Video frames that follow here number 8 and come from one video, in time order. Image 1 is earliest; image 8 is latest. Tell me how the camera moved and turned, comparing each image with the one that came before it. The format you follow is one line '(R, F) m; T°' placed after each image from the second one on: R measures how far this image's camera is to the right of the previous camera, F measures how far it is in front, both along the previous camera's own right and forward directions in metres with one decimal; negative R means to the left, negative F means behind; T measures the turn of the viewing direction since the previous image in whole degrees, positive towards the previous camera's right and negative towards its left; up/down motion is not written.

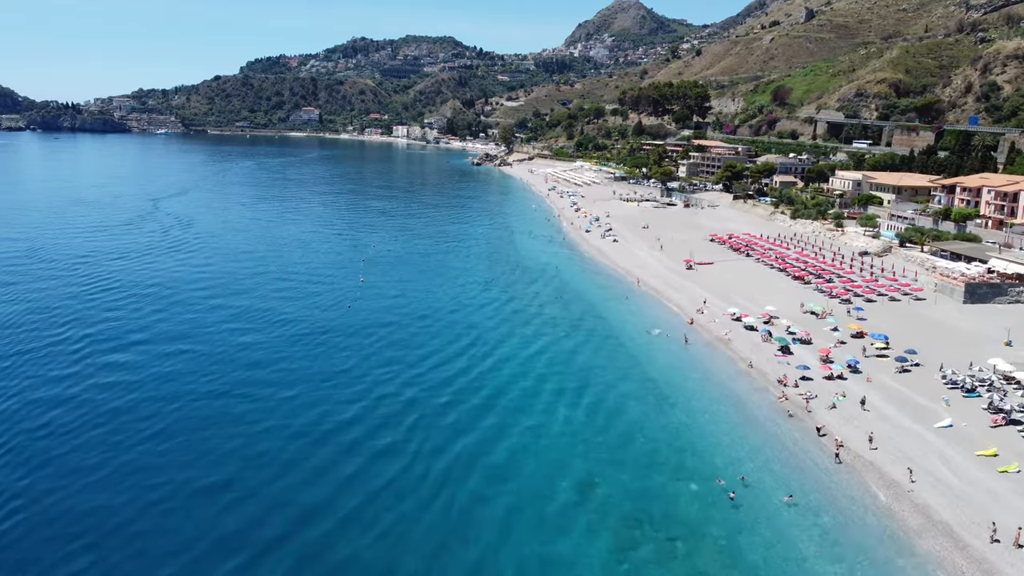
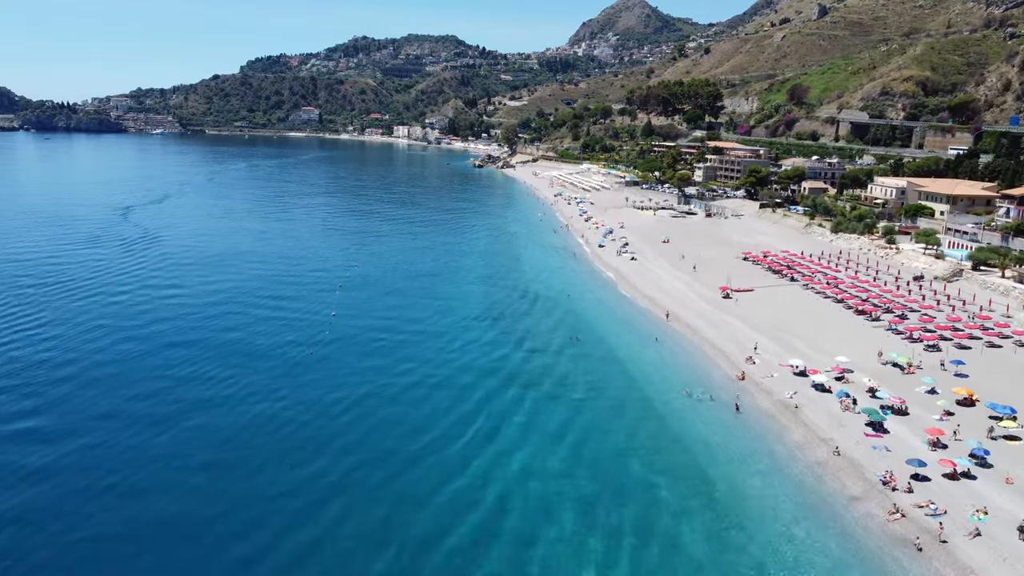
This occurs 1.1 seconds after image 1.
(0.0, +8.0) m; 0°
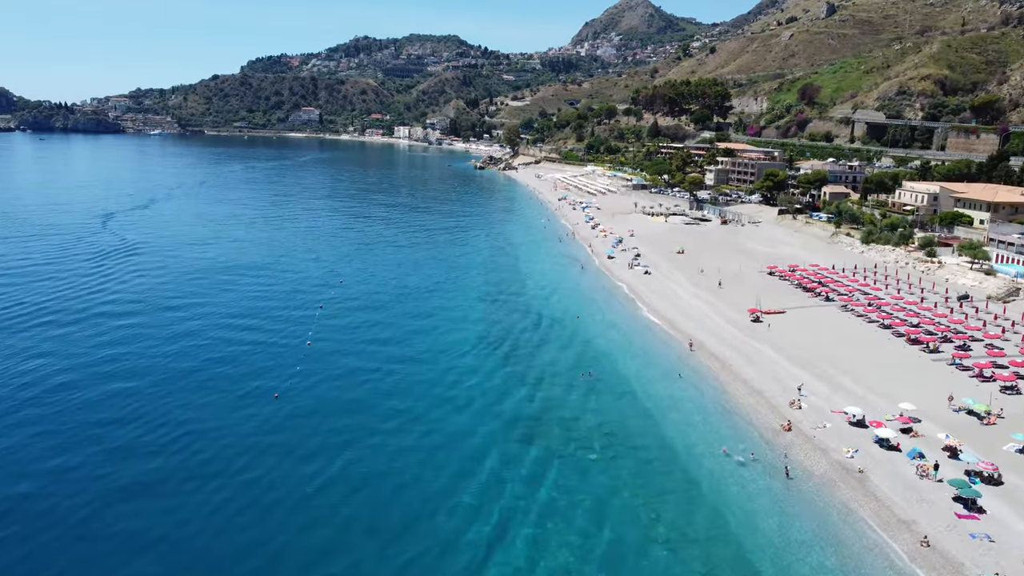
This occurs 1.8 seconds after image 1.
(0.0, +4.9) m; 0°
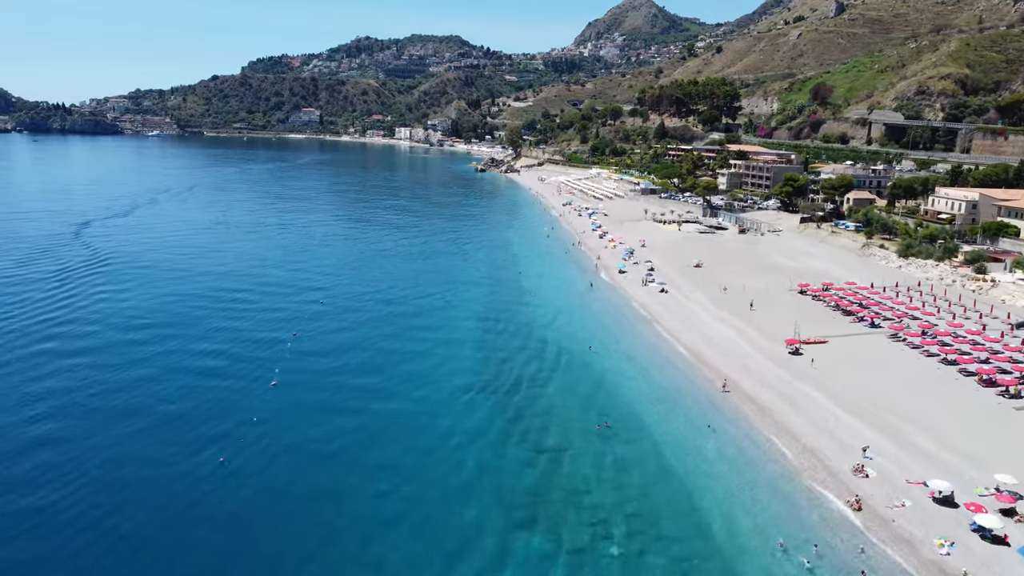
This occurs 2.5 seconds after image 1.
(+0.1, +5.1) m; 0°
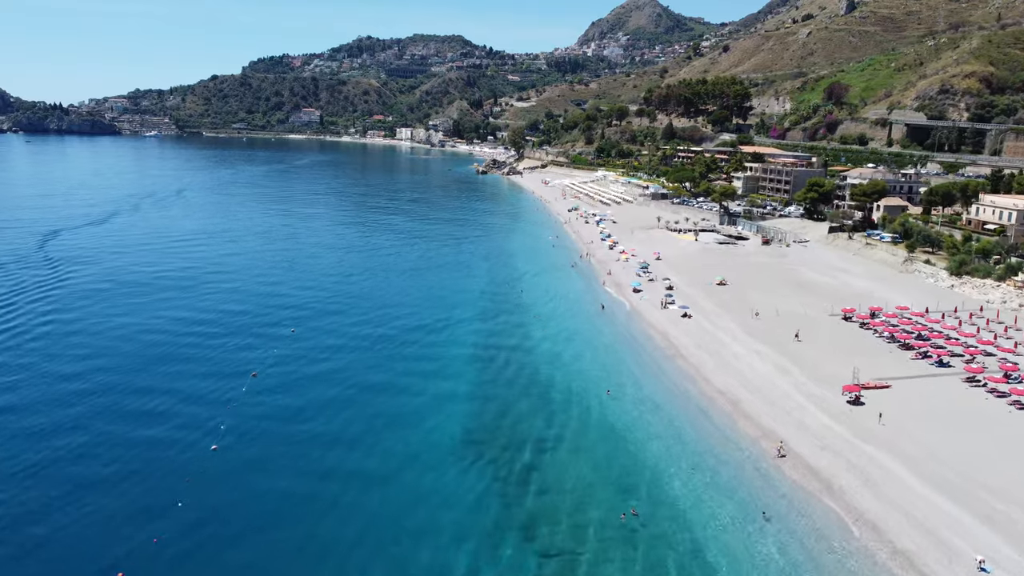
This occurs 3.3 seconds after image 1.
(+0.1, +5.7) m; 0°
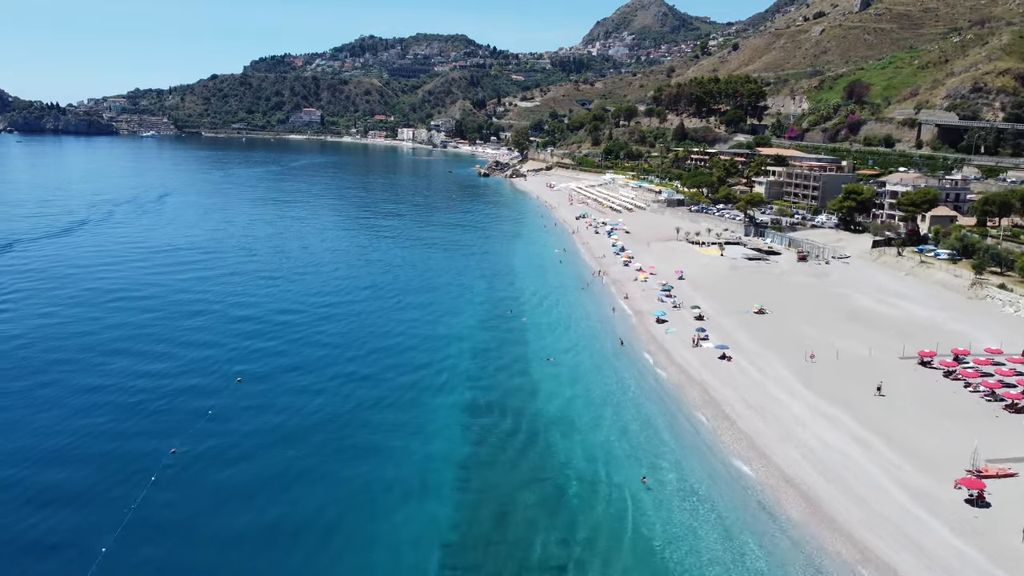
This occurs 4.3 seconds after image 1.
(+0.1, +7.1) m; 0°
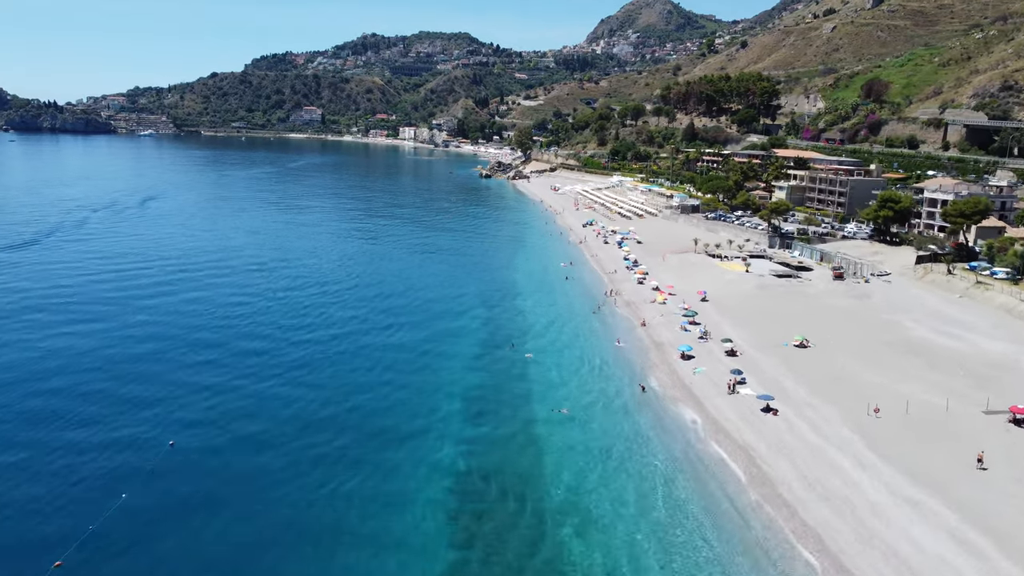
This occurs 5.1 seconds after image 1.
(+0.1, +5.8) m; 0°
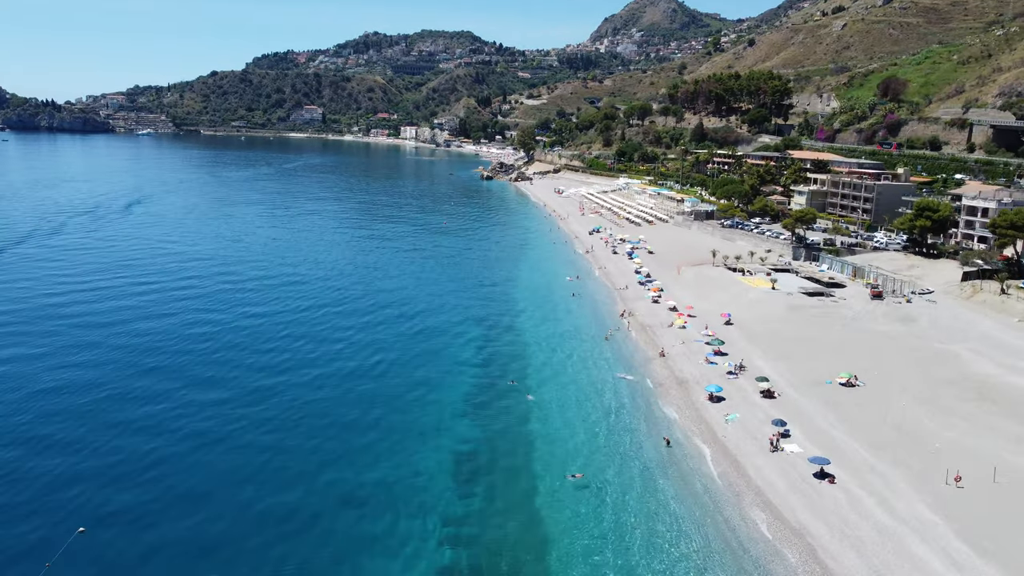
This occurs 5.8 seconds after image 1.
(+0.1, +4.9) m; 0°
